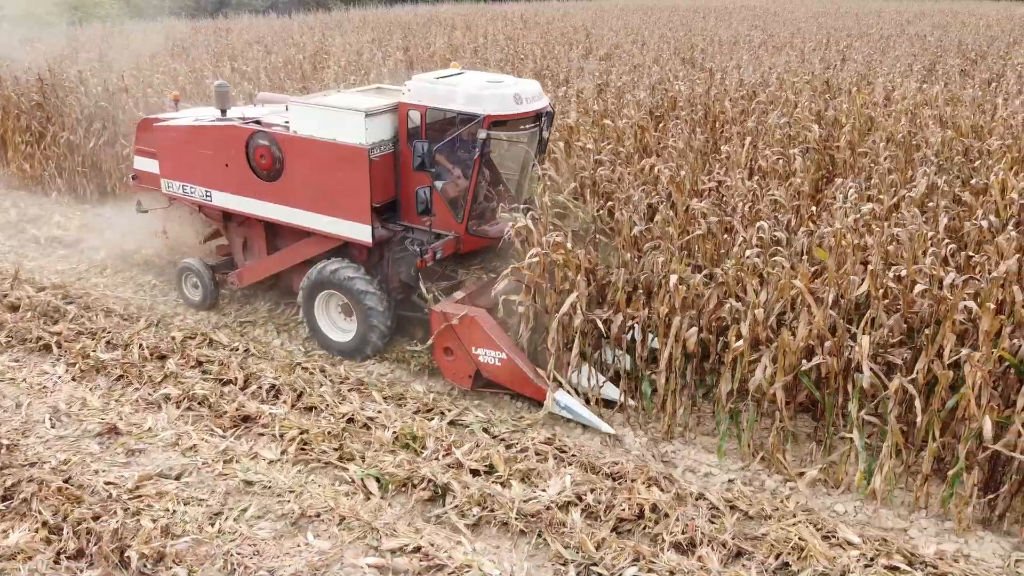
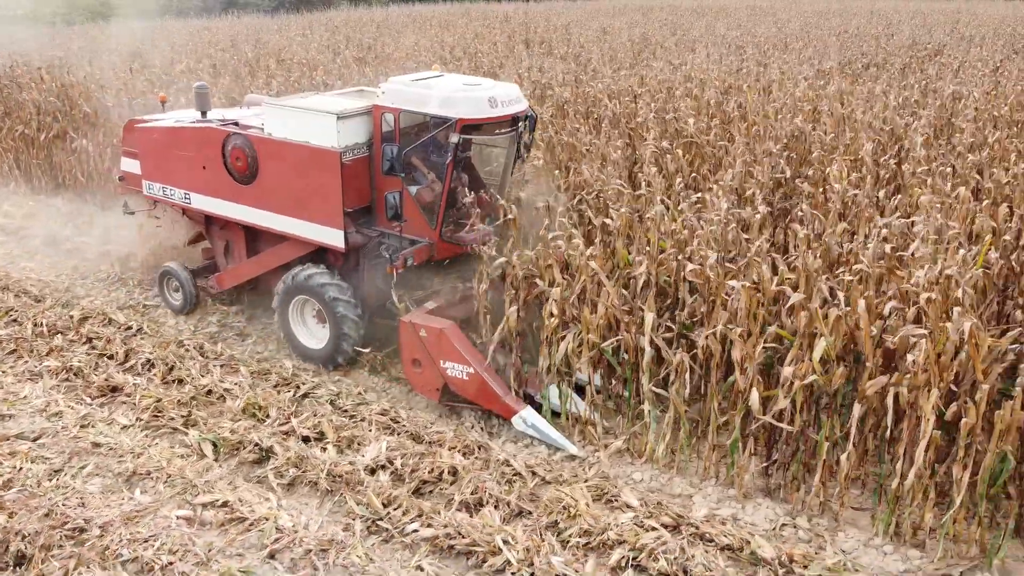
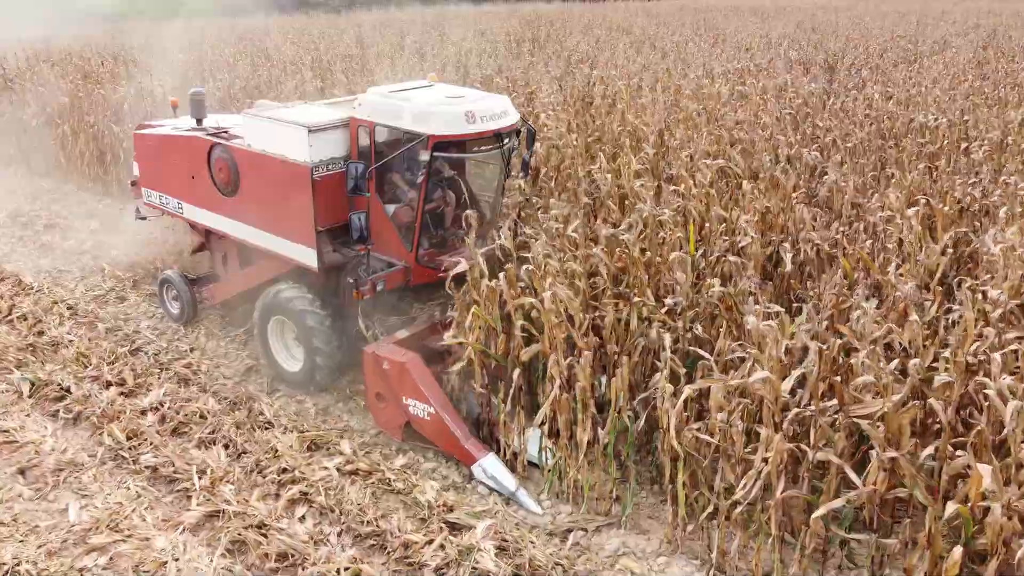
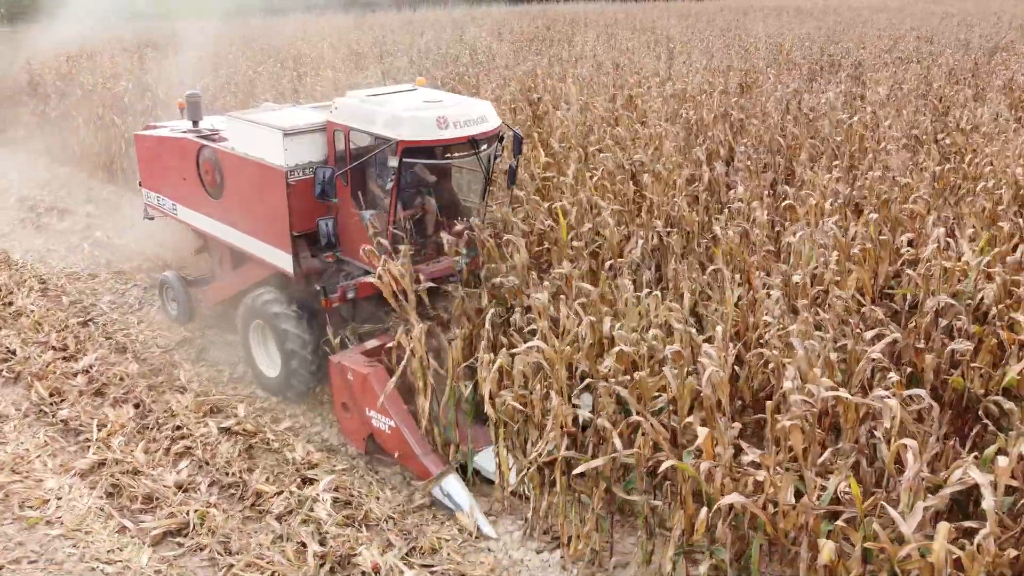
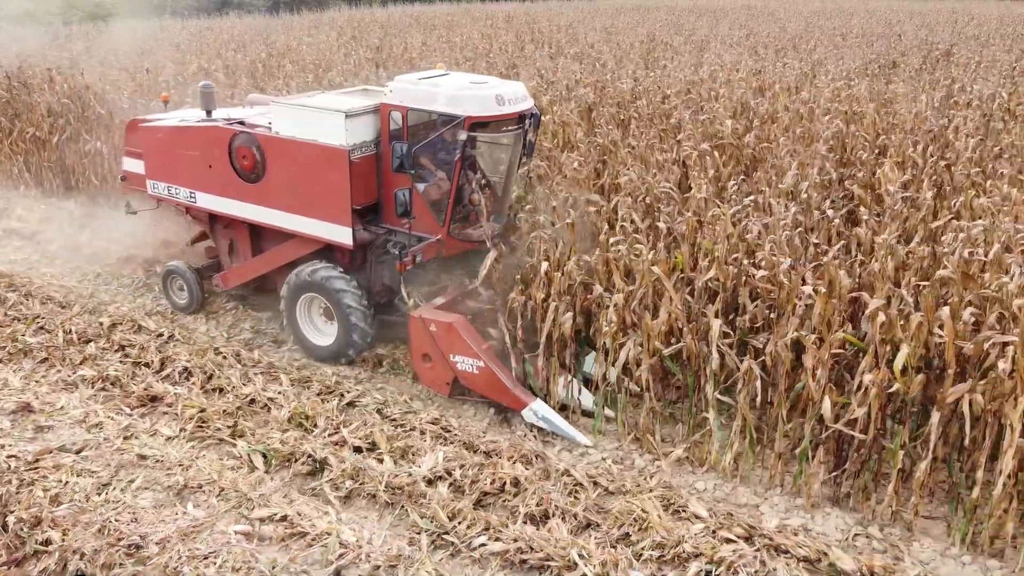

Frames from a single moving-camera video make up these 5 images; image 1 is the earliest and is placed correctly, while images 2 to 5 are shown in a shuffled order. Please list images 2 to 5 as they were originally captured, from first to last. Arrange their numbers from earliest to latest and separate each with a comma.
5, 2, 3, 4
